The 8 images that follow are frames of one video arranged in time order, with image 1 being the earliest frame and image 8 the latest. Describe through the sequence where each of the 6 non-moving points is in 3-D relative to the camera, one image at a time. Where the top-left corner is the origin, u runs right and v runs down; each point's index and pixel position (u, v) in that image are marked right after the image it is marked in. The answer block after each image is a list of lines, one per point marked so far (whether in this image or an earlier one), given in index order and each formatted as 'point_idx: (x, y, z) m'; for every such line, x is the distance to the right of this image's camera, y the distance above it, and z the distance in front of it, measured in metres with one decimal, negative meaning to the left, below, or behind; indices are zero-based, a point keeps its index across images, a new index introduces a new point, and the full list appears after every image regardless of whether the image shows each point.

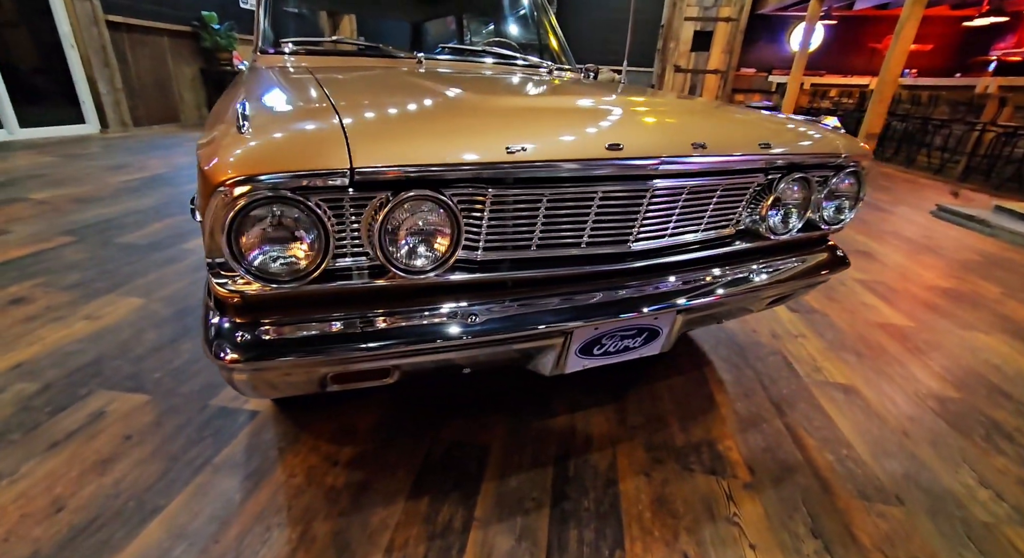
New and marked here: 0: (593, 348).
0: (+0.2, -0.1, +1.0) m
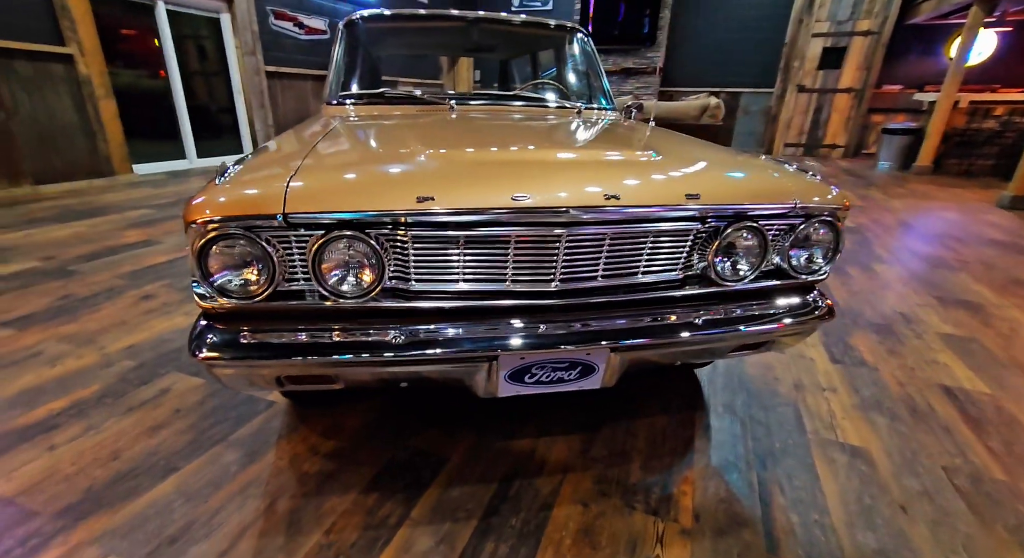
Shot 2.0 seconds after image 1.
0: (0.0, -0.2, +1.1) m
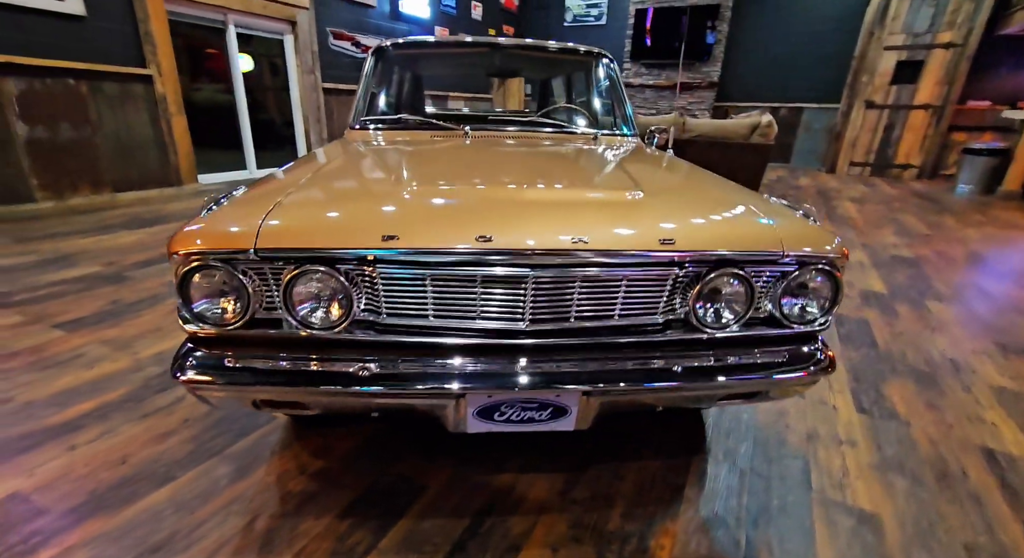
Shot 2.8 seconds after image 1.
0: (0.0, -0.3, +1.1) m
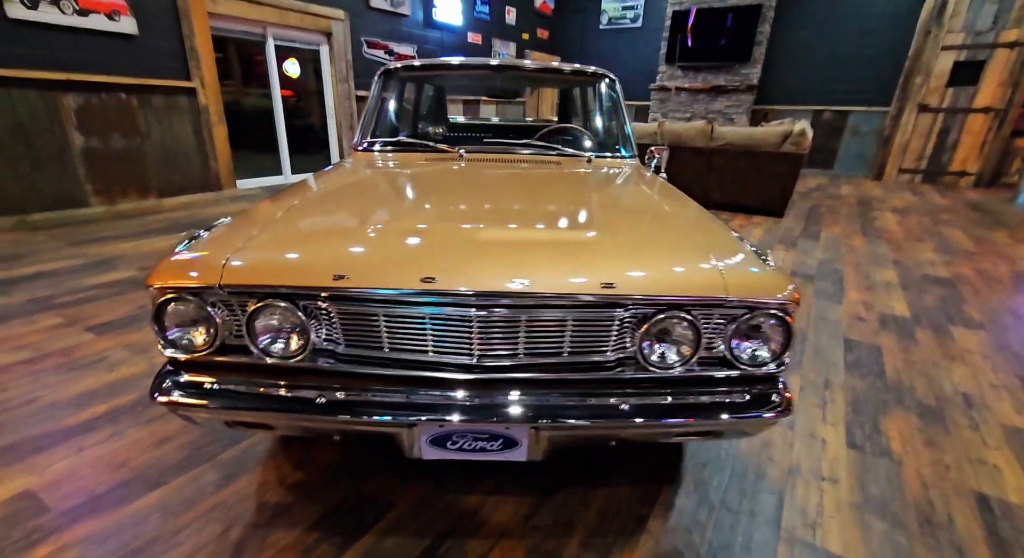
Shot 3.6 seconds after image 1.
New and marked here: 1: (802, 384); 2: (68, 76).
0: (-0.2, -0.4, +1.1) m
1: (+1.3, -0.5, +2.1) m
2: (-4.3, +2.0, +4.6) m
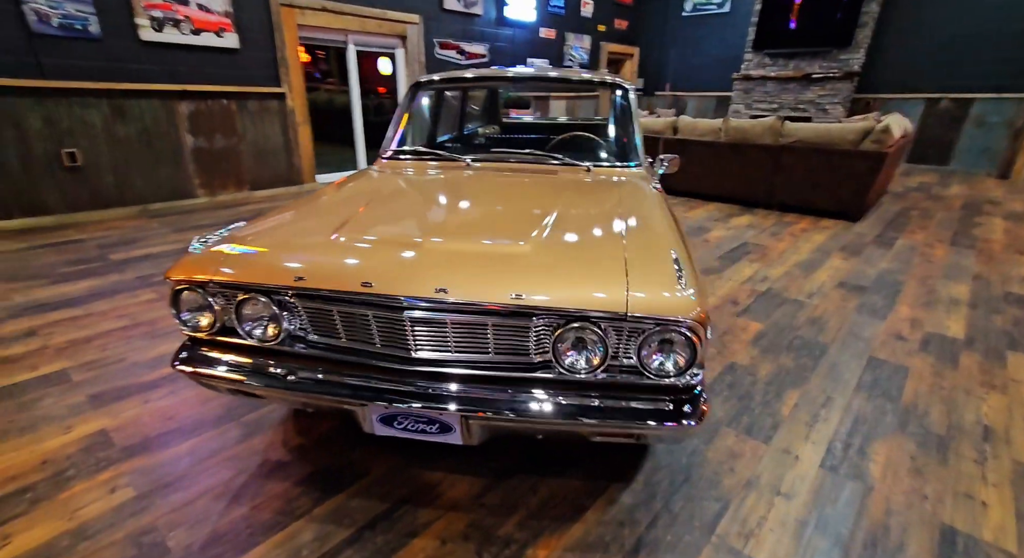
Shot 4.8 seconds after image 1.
0: (-0.3, -0.4, +1.3) m
1: (+1.3, -0.5, +2.1) m
2: (-3.8, +2.2, +5.4) m
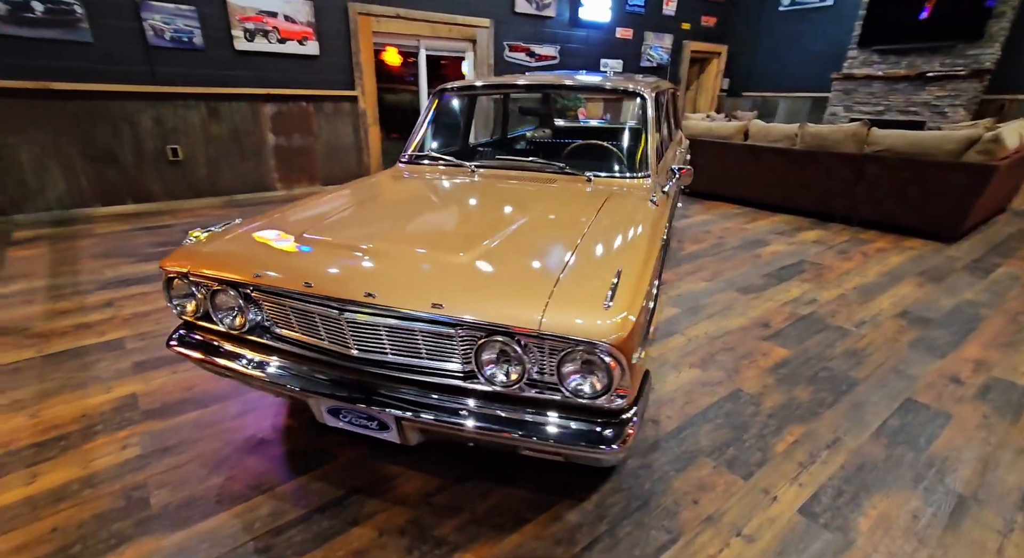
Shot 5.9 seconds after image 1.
0: (-0.5, -0.4, +1.4) m
1: (+1.2, -0.6, +1.9) m
2: (-3.1, +2.4, +6.0) m
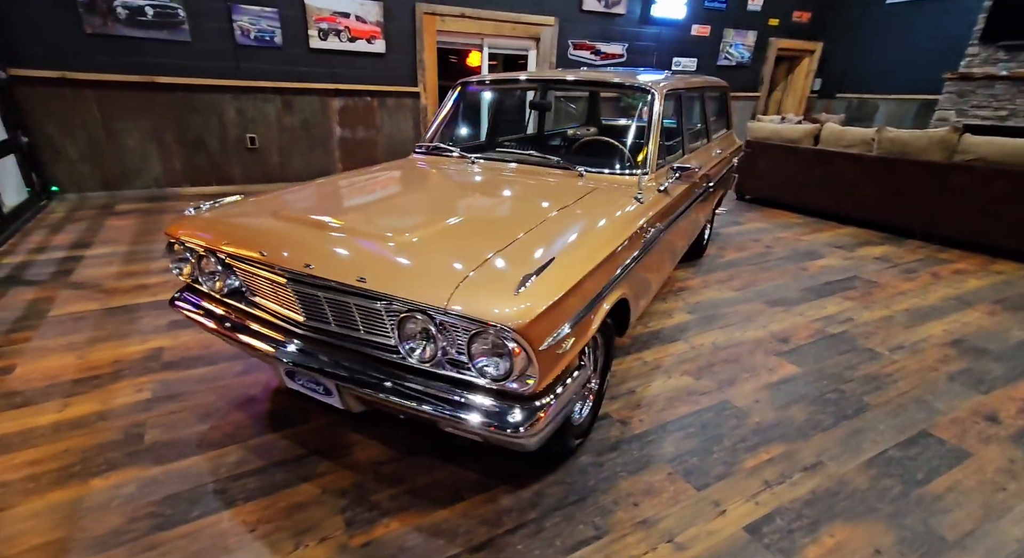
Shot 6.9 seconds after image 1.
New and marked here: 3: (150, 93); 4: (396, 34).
0: (-0.7, -0.3, +1.5) m
1: (+1.0, -0.7, +1.8) m
2: (-2.4, +2.6, +6.4) m
3: (-4.3, +2.2, +5.5) m
4: (-1.6, +3.4, +6.6) m
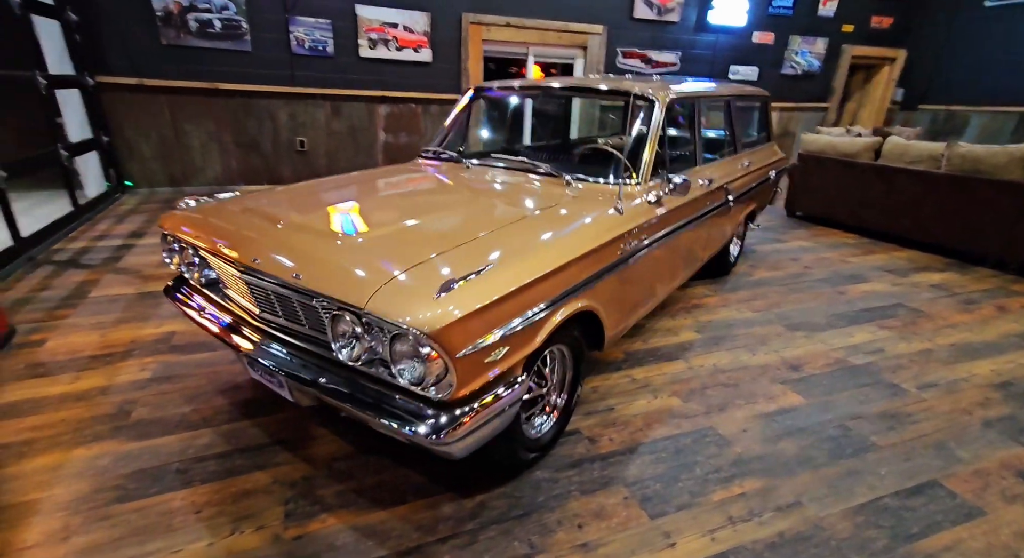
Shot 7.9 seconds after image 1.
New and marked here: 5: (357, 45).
0: (-0.9, -0.3, +1.6) m
1: (+0.8, -0.7, +1.6) m
2: (-1.8, +2.6, +6.7) m
3: (-3.8, +2.3, +6.0) m
4: (-1.0, +3.4, +6.7) m
5: (-2.1, +3.2, +6.4) m
